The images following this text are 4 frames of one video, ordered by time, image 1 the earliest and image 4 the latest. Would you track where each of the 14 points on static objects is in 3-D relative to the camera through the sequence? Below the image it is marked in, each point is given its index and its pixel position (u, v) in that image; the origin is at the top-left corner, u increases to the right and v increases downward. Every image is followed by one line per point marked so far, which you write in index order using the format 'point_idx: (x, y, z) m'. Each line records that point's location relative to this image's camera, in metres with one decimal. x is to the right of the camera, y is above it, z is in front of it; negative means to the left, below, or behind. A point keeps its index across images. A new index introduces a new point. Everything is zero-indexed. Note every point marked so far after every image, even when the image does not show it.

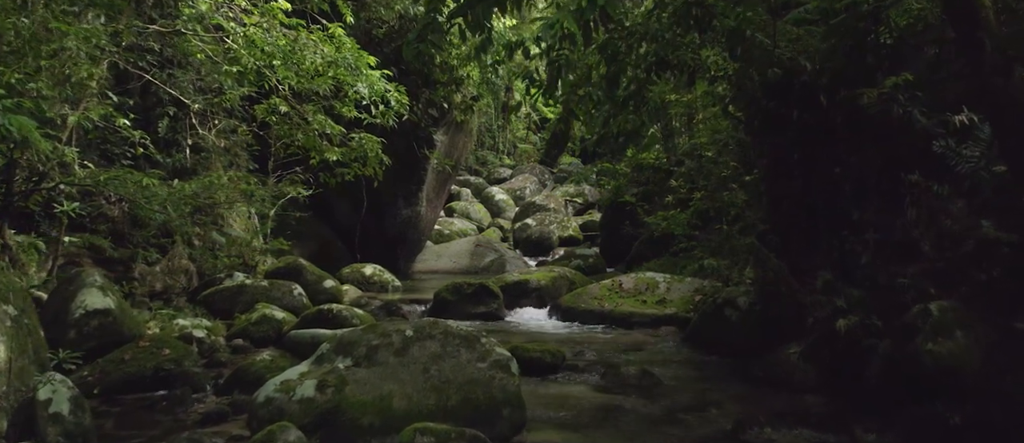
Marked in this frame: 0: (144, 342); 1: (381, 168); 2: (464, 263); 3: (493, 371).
0: (-2.5, -0.8, +5.7) m
1: (-1.1, +0.5, +7.2) m
2: (-0.9, -0.8, +16.5) m
3: (-0.1, -0.9, +4.6) m
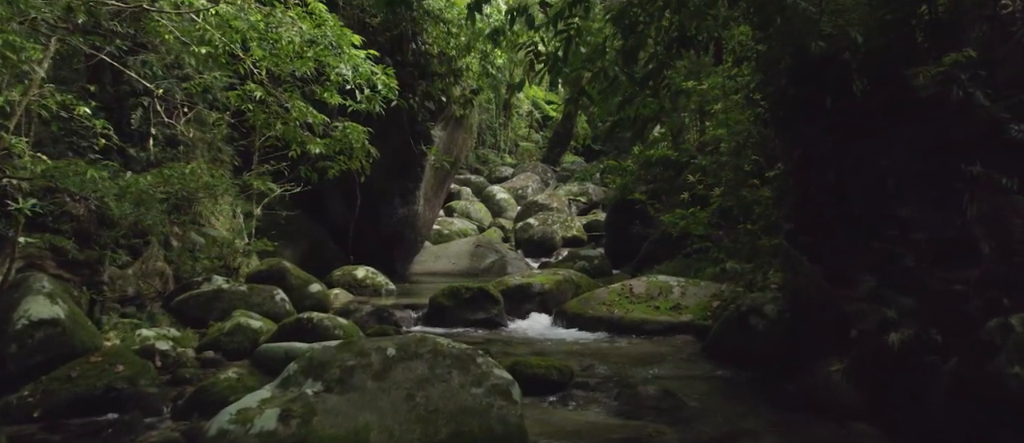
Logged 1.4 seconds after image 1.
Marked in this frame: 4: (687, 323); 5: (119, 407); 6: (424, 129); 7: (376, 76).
0: (-2.5, -0.8, +5.0) m
1: (-1.1, +0.5, +6.6) m
2: (-0.9, -0.8, +15.9) m
3: (-0.1, -0.8, +4.0) m
4: (+1.6, -0.9, +7.5) m
5: (-2.2, -1.0, +4.6) m
6: (-1.4, +1.4, +12.9) m
7: (-0.9, +1.0, +5.7) m
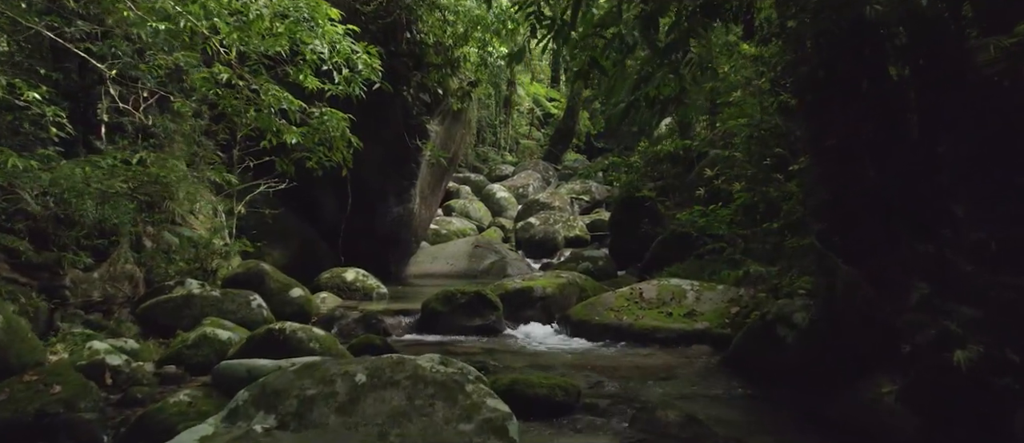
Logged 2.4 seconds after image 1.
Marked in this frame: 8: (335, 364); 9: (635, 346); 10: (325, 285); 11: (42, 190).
0: (-2.5, -0.8, +4.3) m
1: (-1.1, +0.5, +5.9) m
2: (-0.9, -0.8, +15.2) m
3: (-0.1, -0.8, +3.3) m
4: (+1.6, -0.9, +6.9) m
5: (-2.2, -1.0, +4.0) m
6: (-1.4, +1.5, +12.3) m
7: (-0.9, +1.0, +5.1) m
8: (-0.7, -0.6, +3.6) m
9: (+1.0, -1.0, +7.0) m
10: (-2.2, -0.7, +9.6) m
11: (-3.6, +0.2, +6.3) m
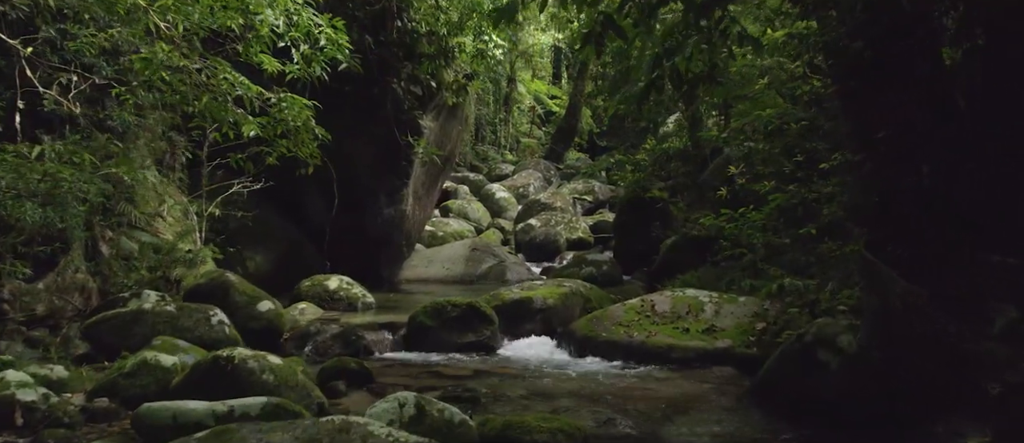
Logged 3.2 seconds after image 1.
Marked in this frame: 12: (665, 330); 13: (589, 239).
0: (-2.5, -0.8, +3.5) m
1: (-1.2, +0.5, +5.1) m
2: (-0.9, -0.8, +14.4) m
3: (-0.1, -0.9, +2.5) m
4: (+1.5, -0.9, +6.0) m
5: (-2.2, -1.1, +3.2) m
6: (-1.4, +1.4, +11.5) m
7: (-1.0, +1.0, +4.3) m
8: (-0.8, -0.6, +2.8) m
9: (+1.0, -1.1, +6.2) m
10: (-2.2, -0.8, +8.8) m
11: (-3.6, +0.2, +5.5) m
12: (+1.2, -0.8, +6.4) m
13: (+1.5, -0.3, +16.5) m
